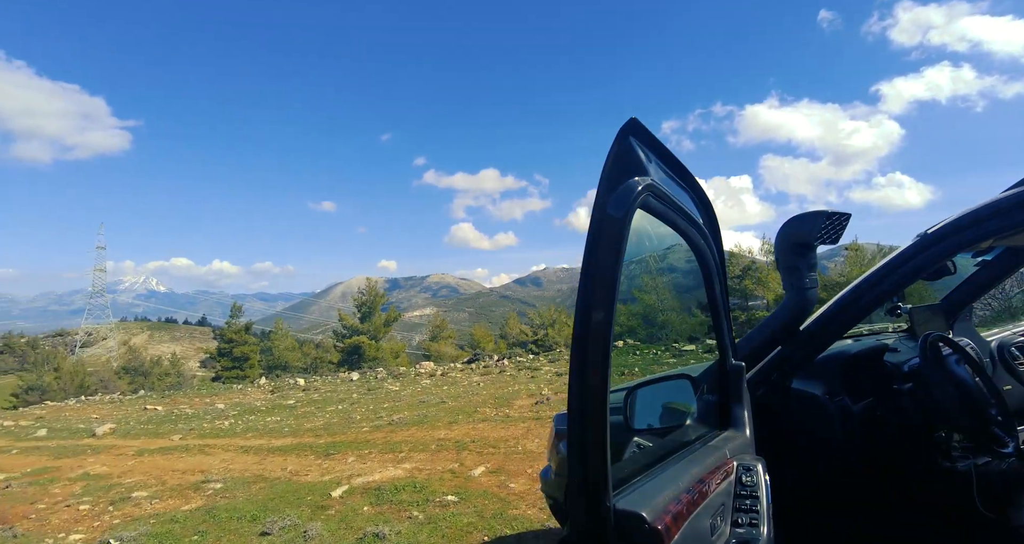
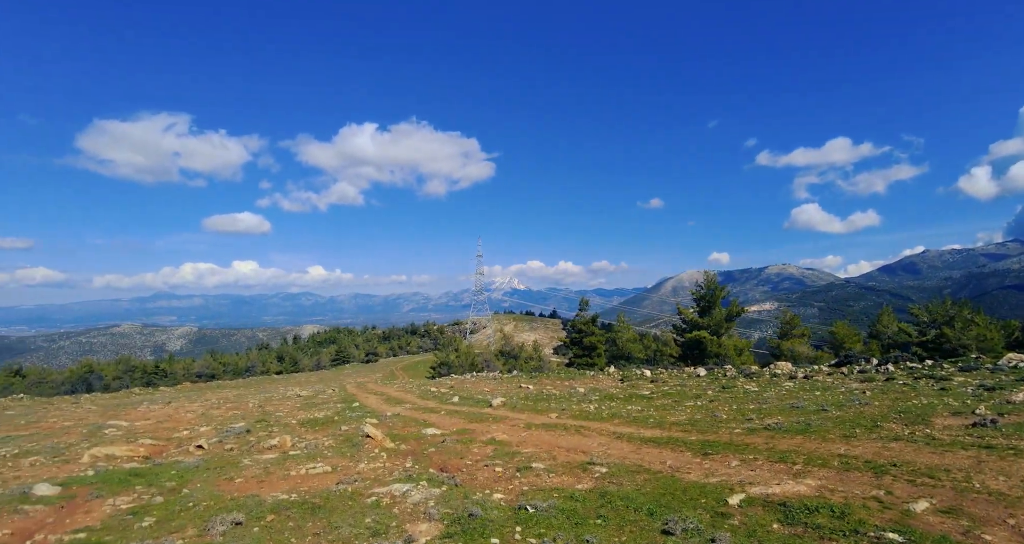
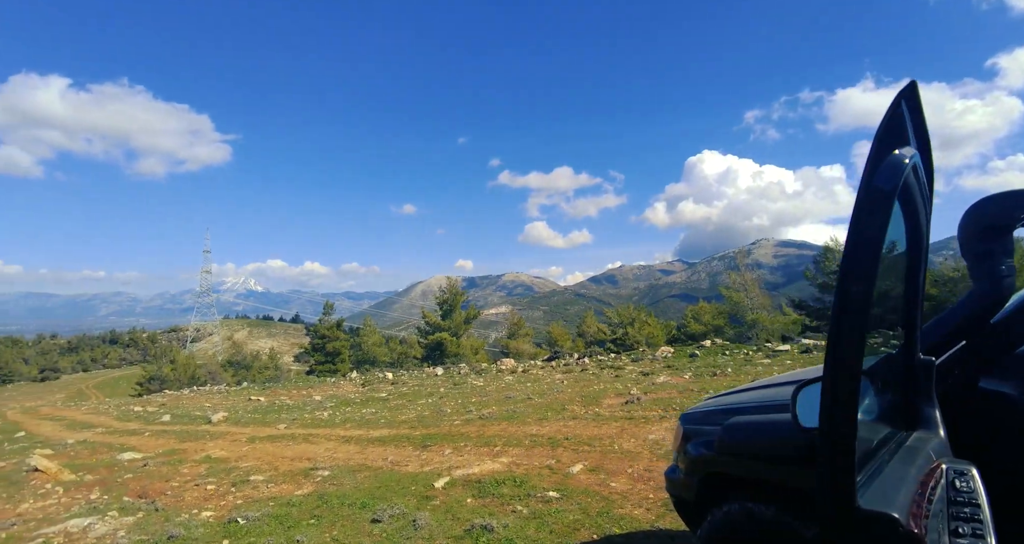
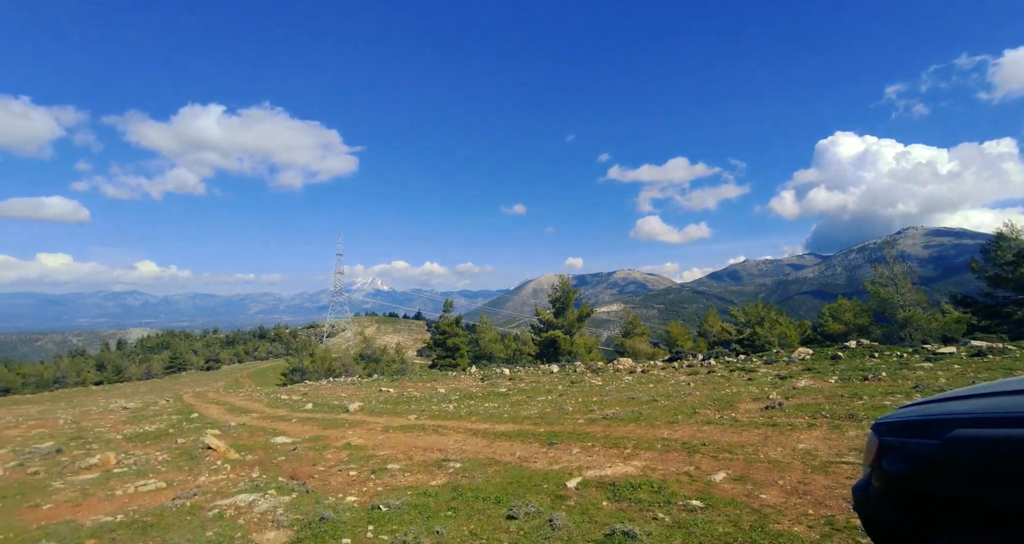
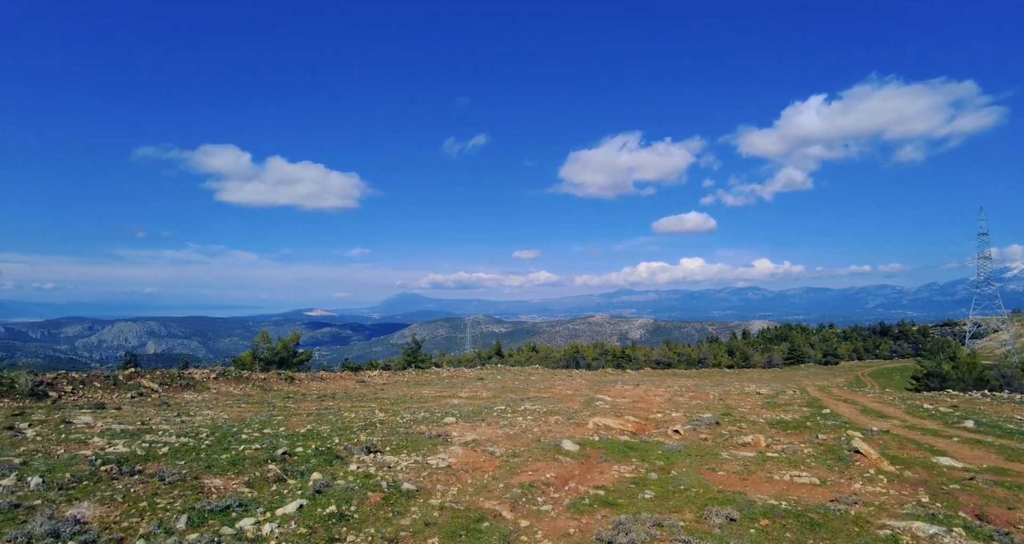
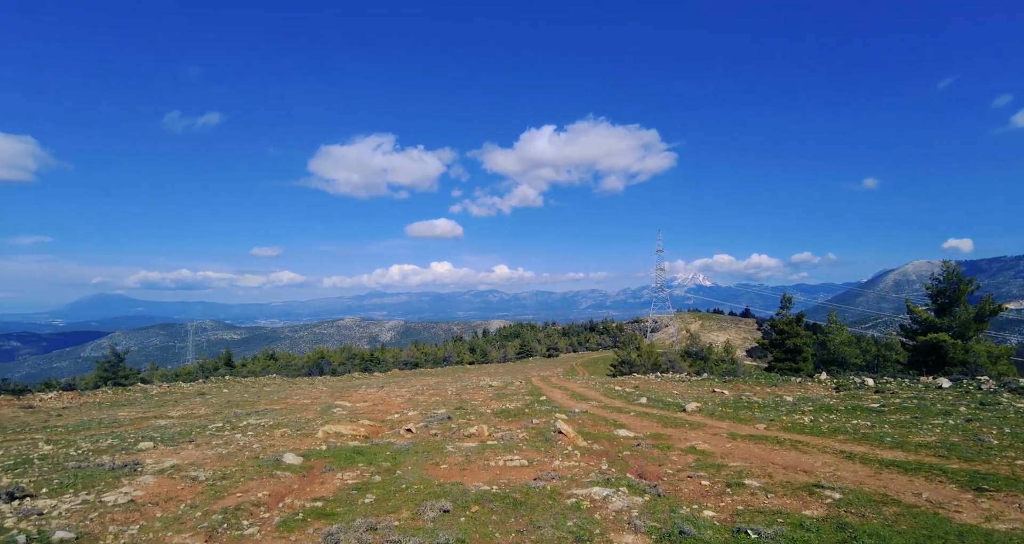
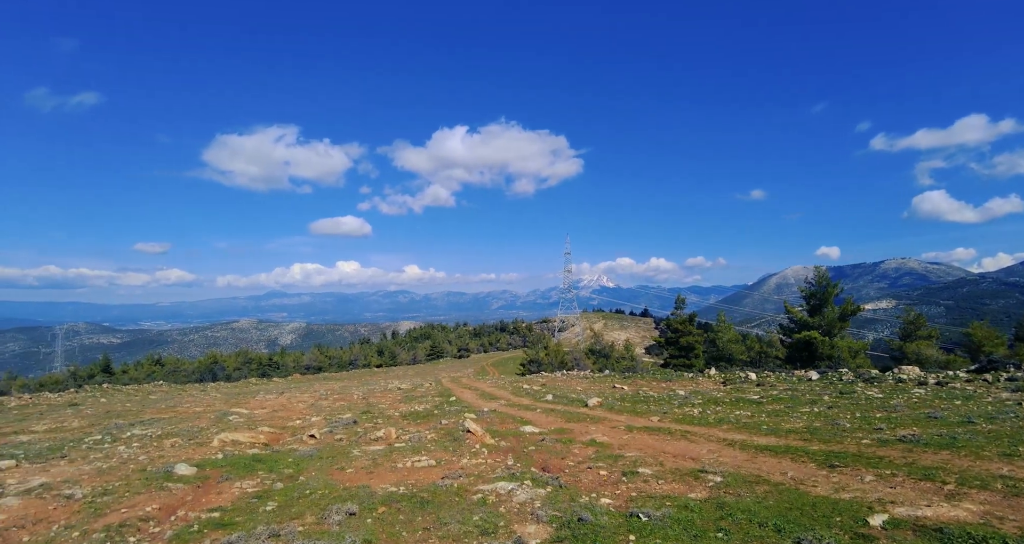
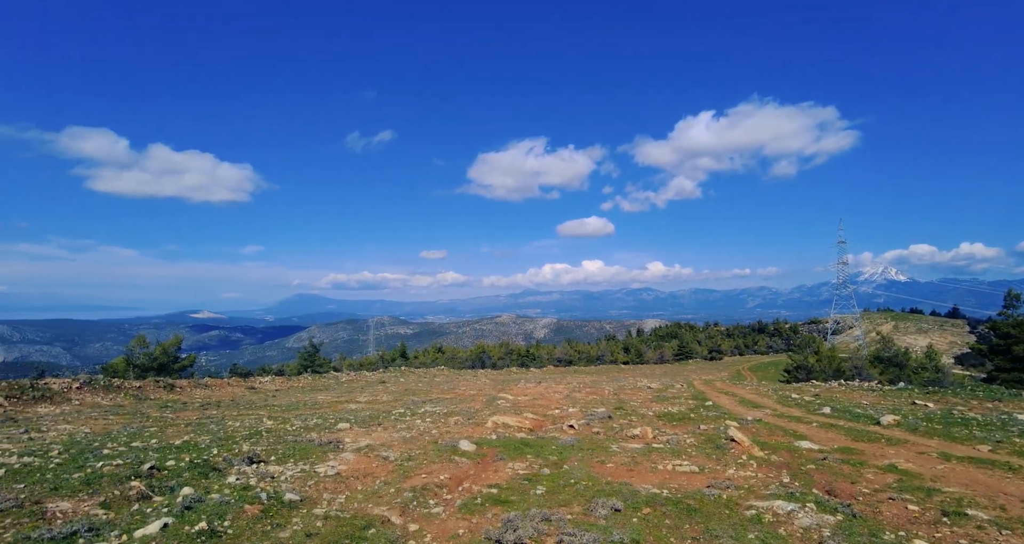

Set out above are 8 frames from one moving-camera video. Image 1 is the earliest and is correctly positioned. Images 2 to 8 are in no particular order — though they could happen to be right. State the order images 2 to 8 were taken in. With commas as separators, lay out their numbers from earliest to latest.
3, 4, 2, 7, 6, 8, 5
